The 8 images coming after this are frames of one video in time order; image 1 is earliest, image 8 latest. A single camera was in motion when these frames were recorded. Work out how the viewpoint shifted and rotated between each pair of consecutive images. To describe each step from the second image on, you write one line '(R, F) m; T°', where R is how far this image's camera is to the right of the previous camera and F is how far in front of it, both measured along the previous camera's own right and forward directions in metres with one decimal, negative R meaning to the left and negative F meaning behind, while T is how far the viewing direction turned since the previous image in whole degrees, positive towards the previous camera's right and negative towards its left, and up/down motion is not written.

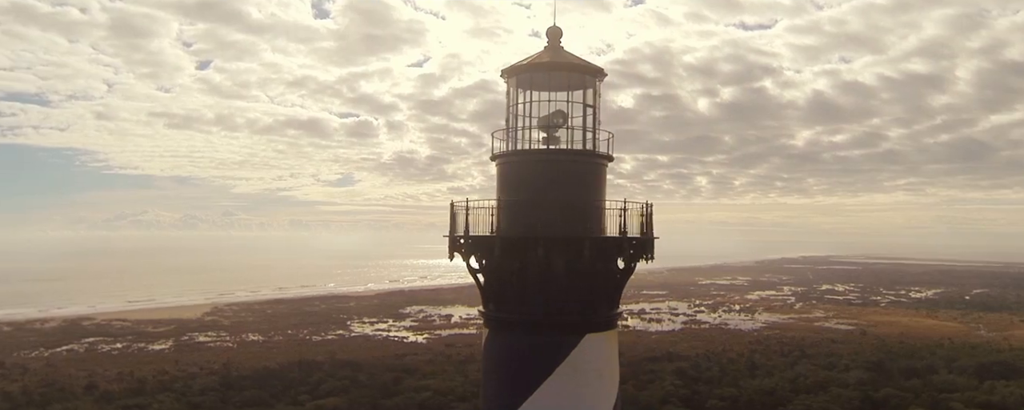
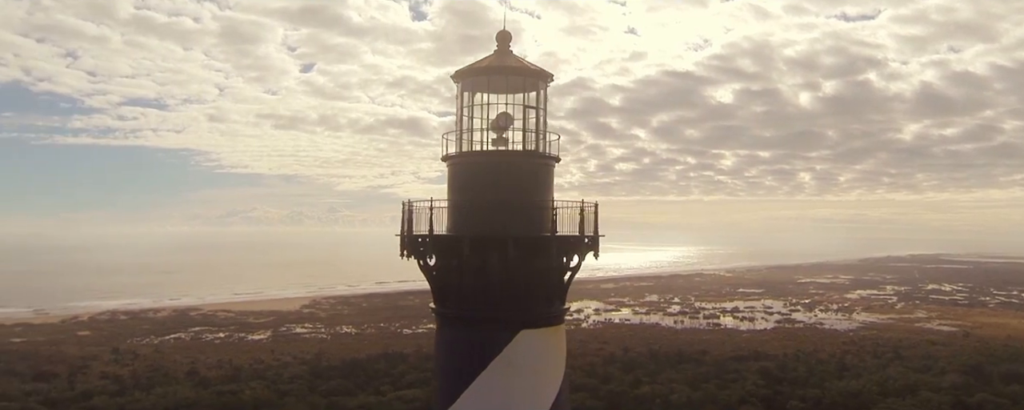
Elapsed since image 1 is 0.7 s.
(+0.2, +0.1) m; -7°
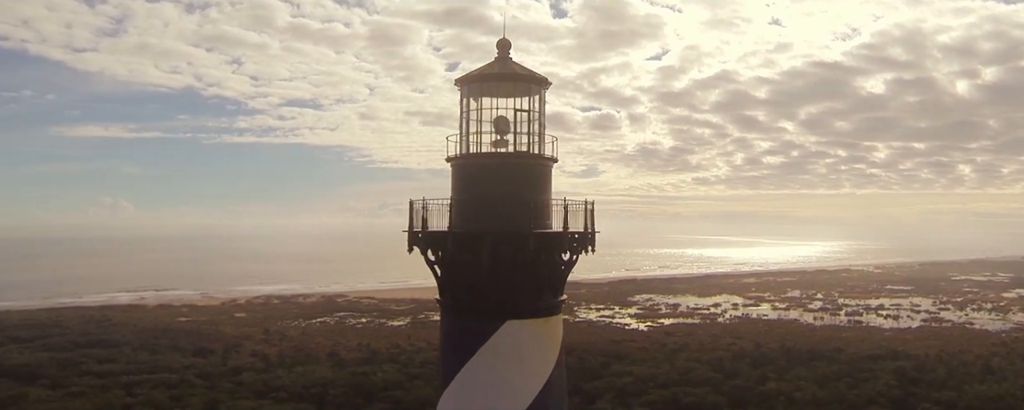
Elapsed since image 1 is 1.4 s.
(+0.3, 0.0) m; -10°
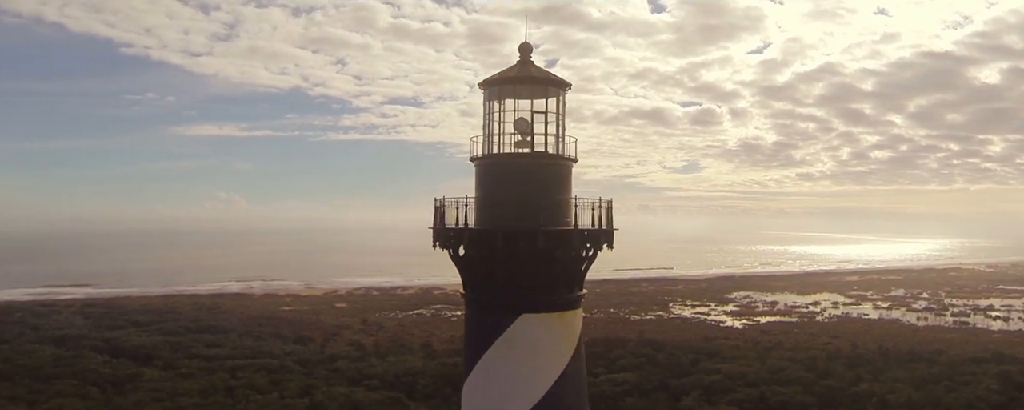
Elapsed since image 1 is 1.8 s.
(+0.2, -0.1) m; -7°
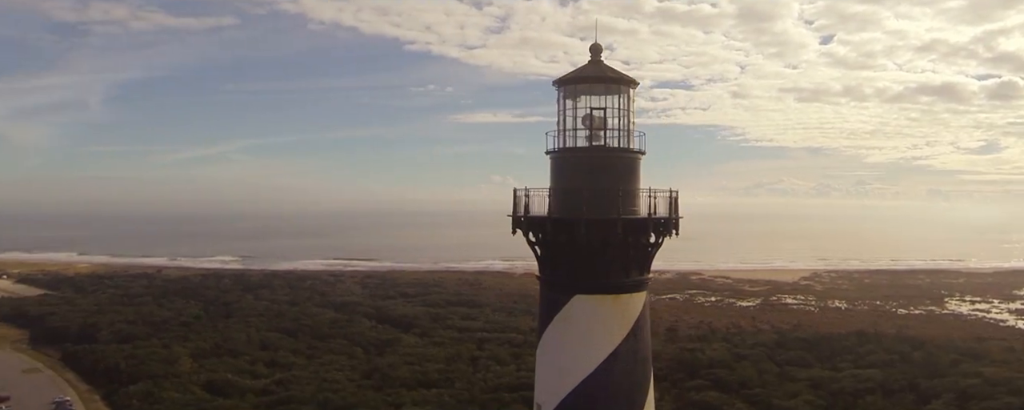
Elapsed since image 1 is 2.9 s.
(+0.6, -0.2) m; -18°
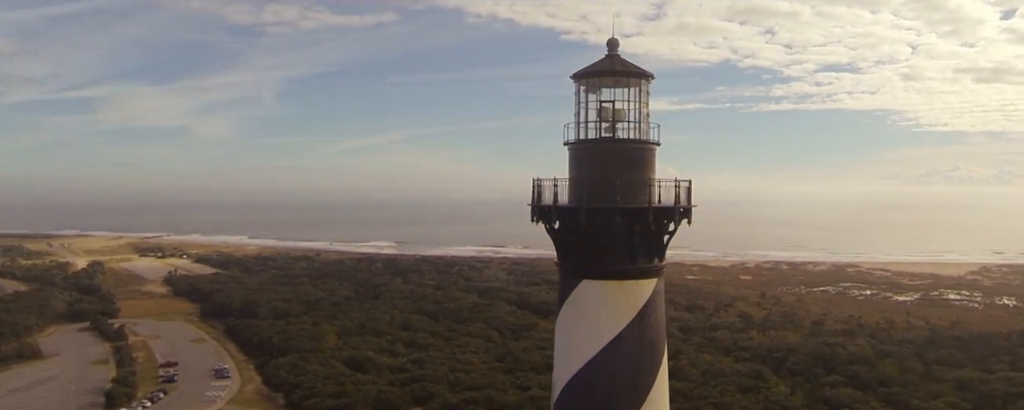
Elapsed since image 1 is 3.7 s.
(+0.6, 0.0) m; -10°
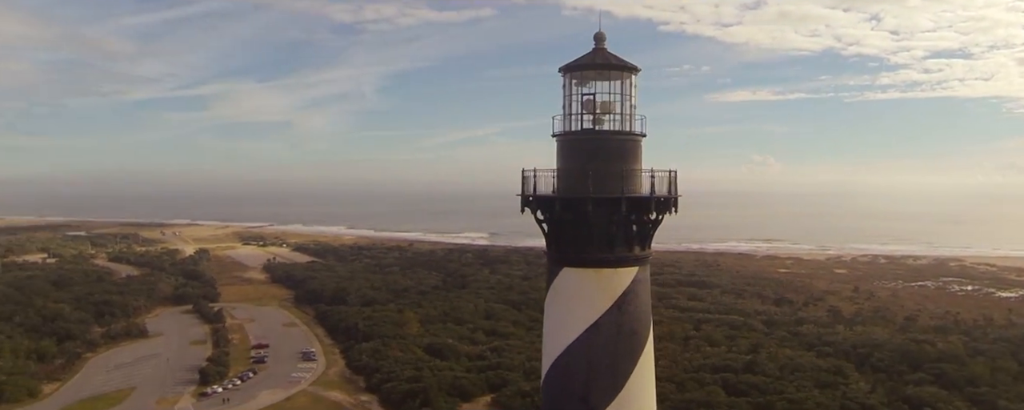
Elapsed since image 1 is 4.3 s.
(+0.6, -0.1) m; -7°
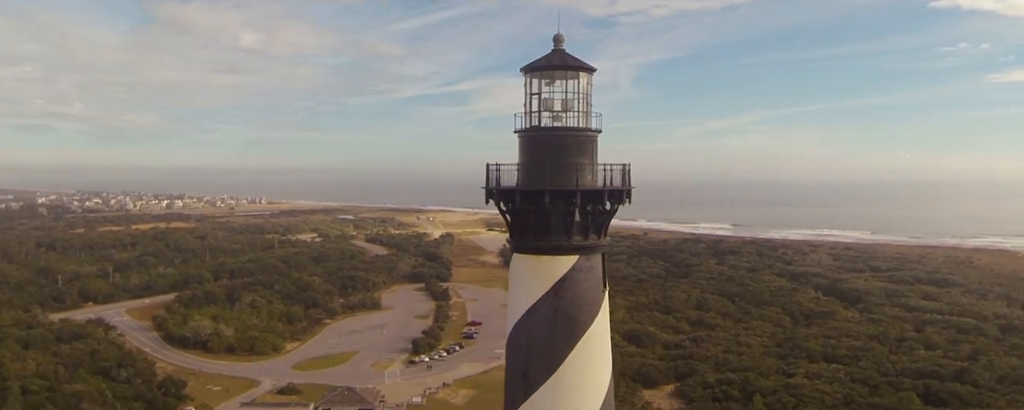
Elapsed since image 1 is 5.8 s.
(+1.9, -0.5) m; -17°
